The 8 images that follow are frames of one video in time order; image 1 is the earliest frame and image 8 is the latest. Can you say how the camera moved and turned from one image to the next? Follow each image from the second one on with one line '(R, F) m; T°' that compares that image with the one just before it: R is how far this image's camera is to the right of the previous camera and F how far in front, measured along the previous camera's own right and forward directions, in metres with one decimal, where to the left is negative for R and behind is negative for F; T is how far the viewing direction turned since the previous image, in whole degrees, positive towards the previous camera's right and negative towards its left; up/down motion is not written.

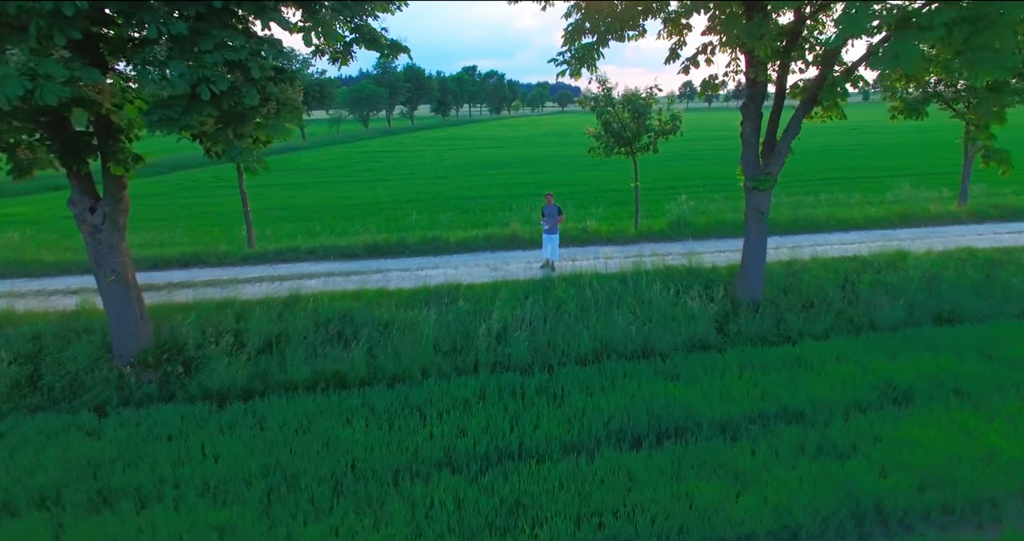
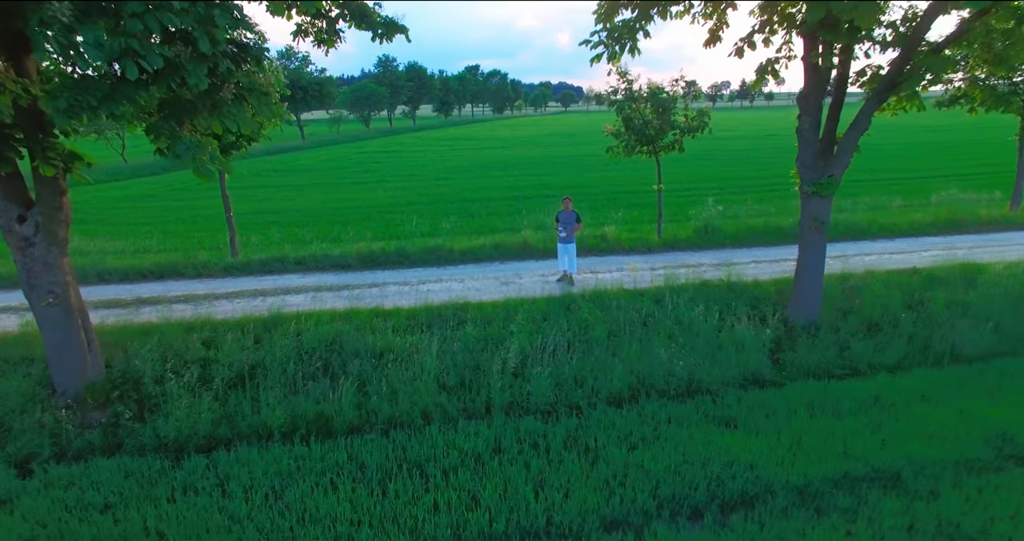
(-0.2, +1.5) m; 0°
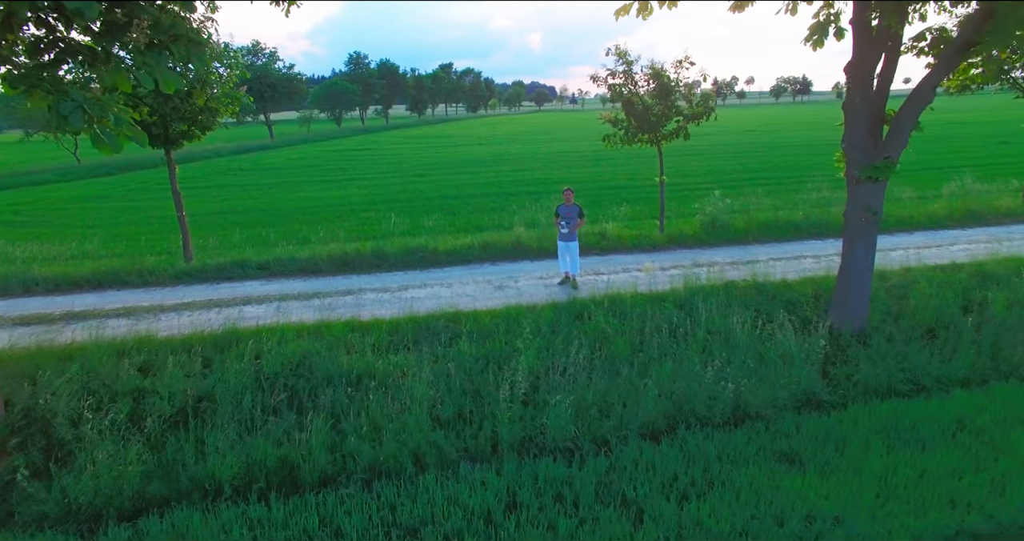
(-0.3, +1.4) m; +2°
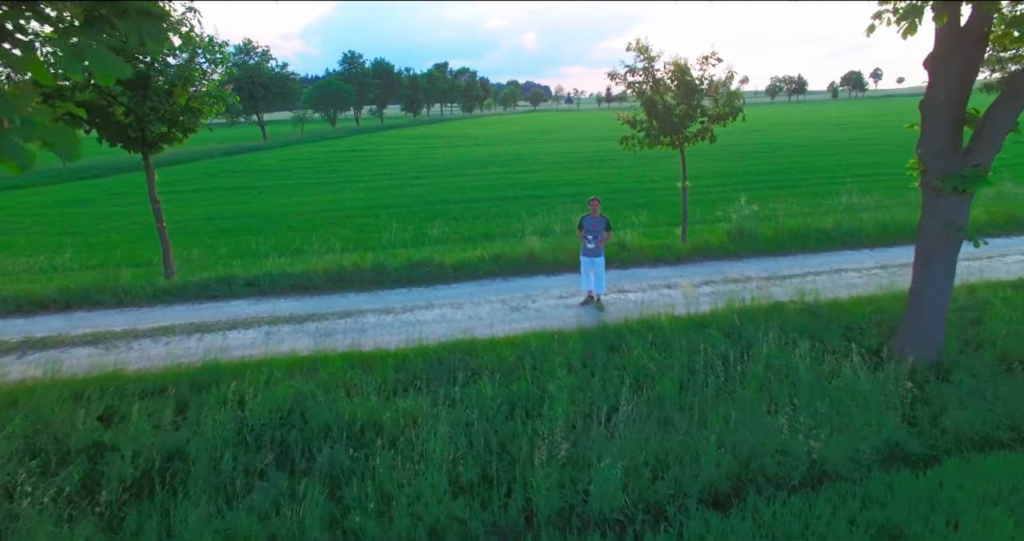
(-0.3, +1.1) m; +1°
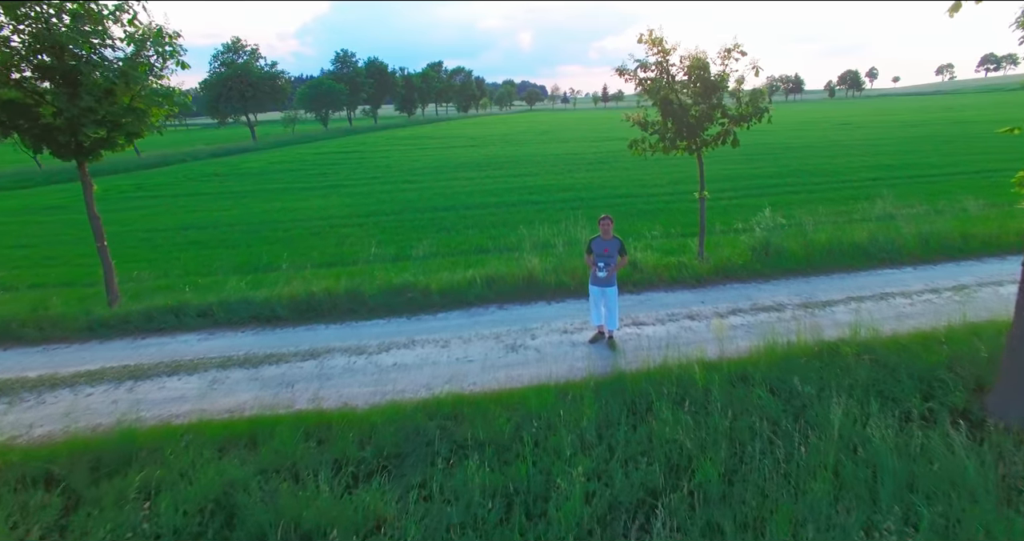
(0.0, +1.5) m; 0°
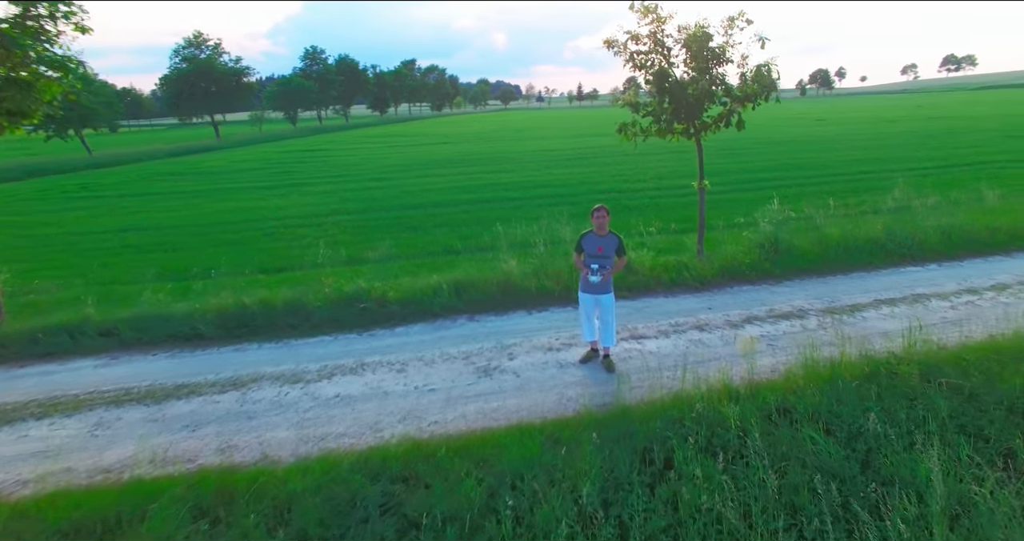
(+0.1, +1.5) m; +2°
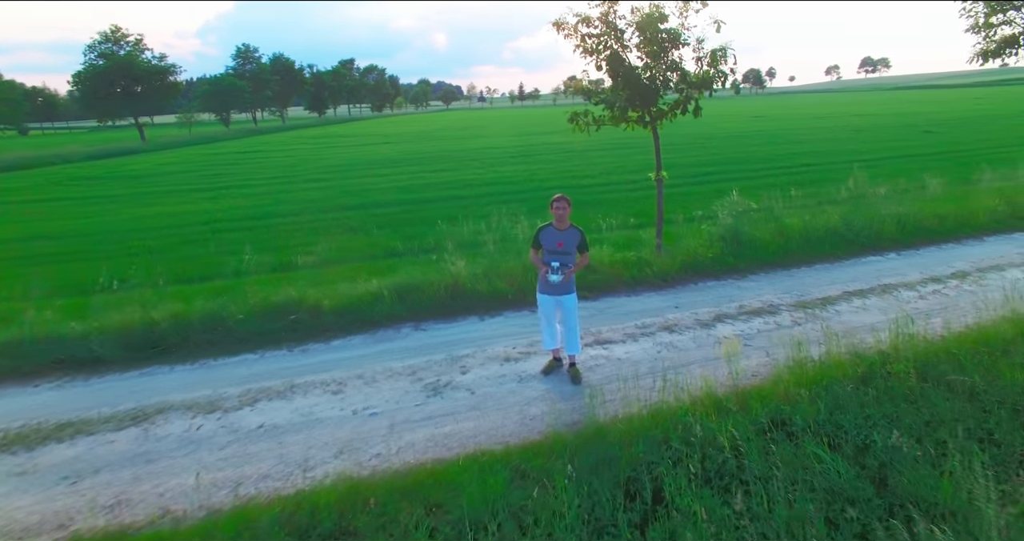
(0.0, +0.8) m; +5°
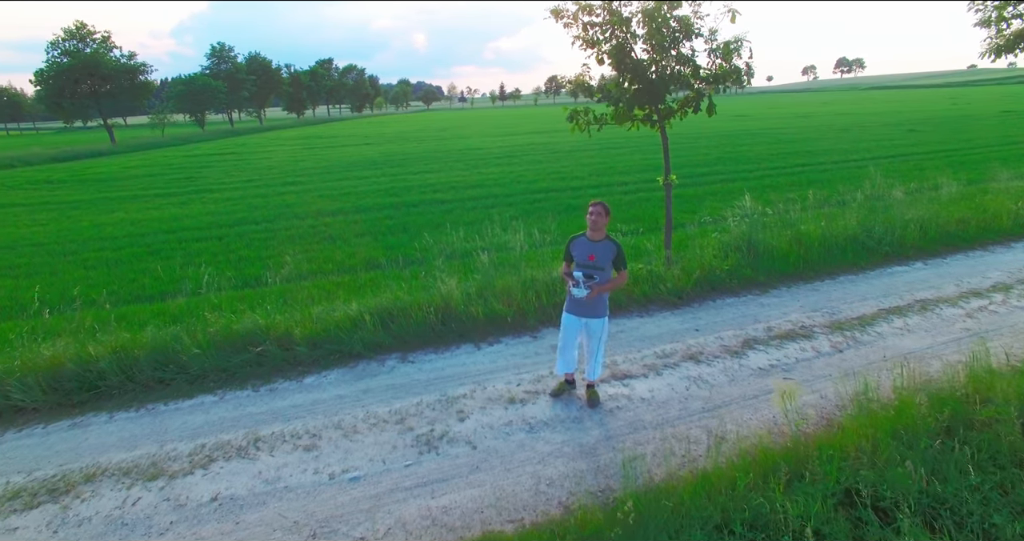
(-0.2, +0.9) m; +2°
